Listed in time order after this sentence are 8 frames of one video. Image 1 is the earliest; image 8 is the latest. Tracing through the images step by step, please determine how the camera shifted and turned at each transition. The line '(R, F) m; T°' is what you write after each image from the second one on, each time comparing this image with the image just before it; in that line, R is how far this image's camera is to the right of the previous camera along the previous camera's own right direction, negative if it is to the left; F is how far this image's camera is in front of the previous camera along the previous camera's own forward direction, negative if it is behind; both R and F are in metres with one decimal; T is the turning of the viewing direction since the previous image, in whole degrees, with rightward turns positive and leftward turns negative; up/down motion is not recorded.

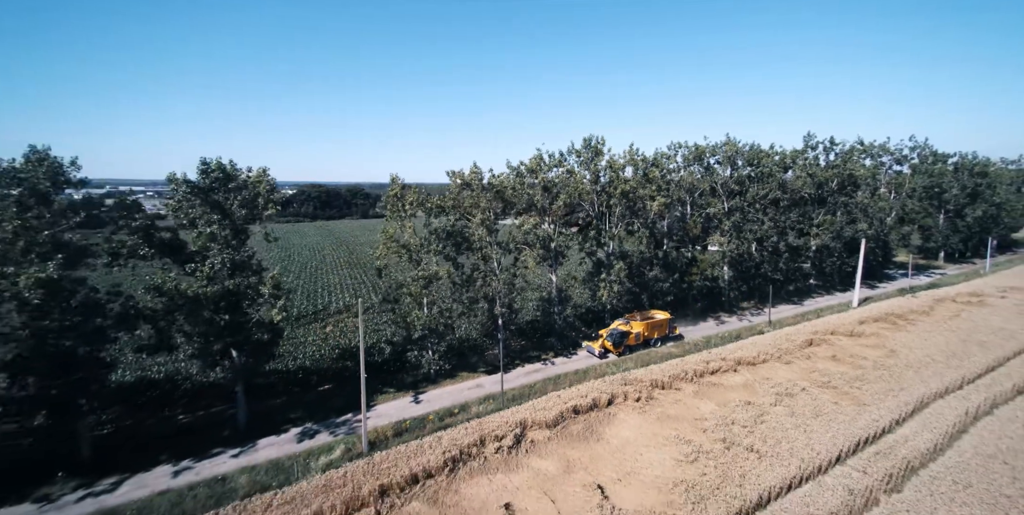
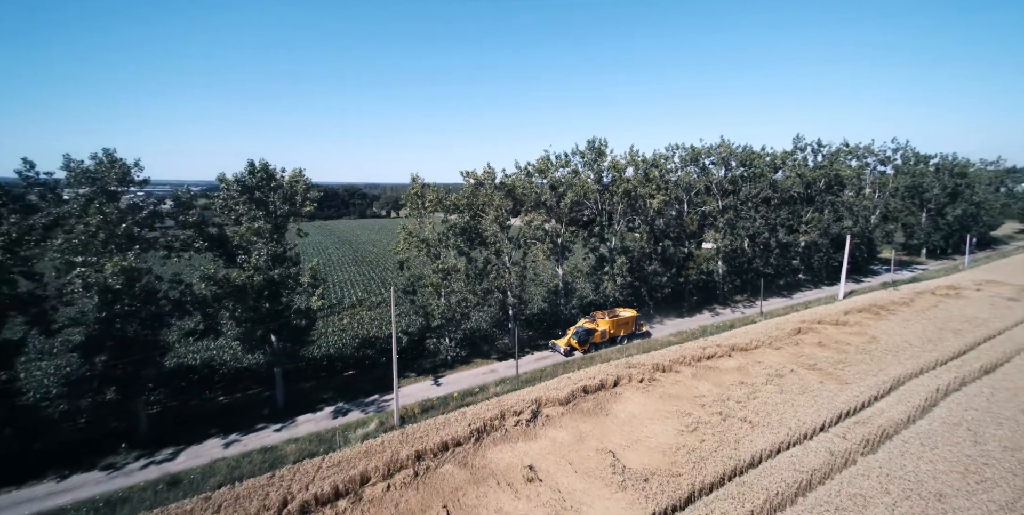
(-0.9, -1.7) m; +1°
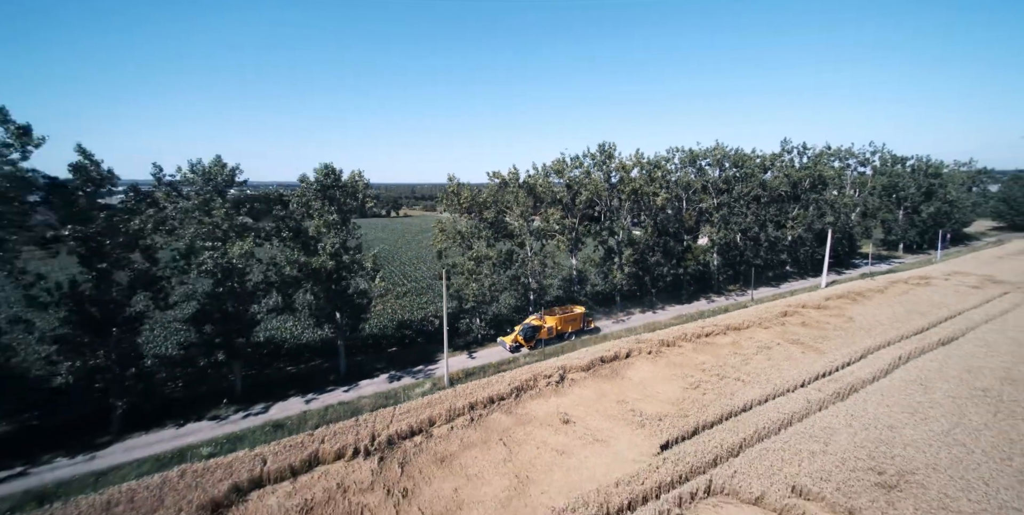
(-1.7, -3.3) m; +1°
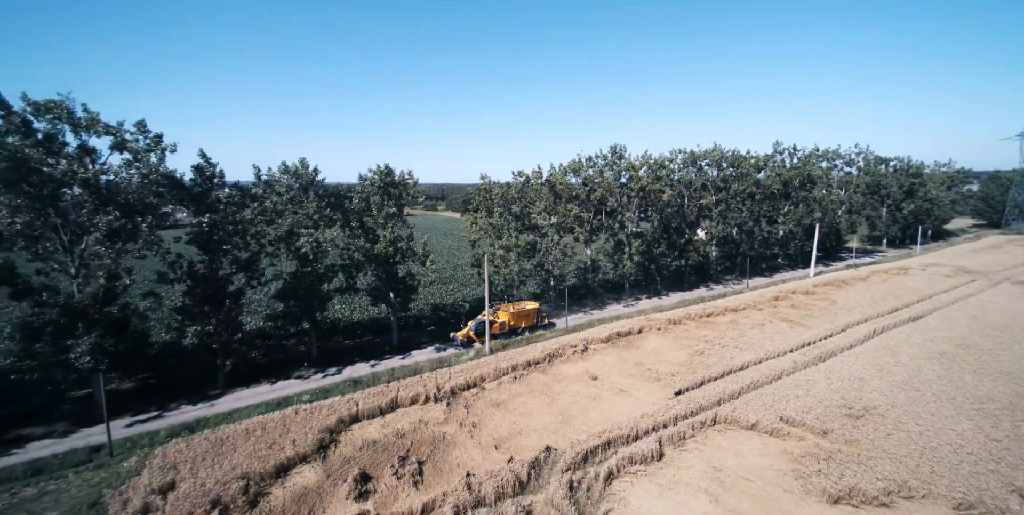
(-1.8, -3.5) m; +1°
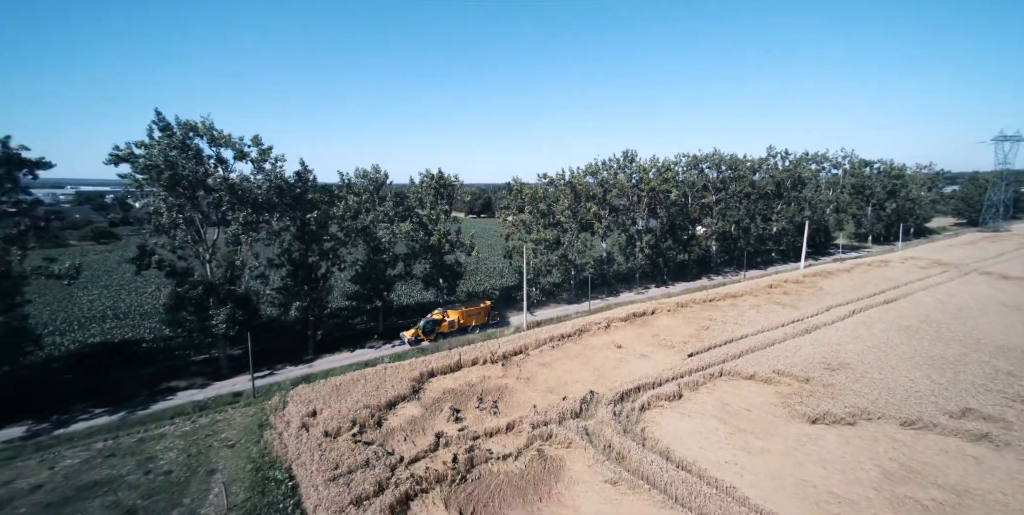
(-2.3, -4.3) m; 0°
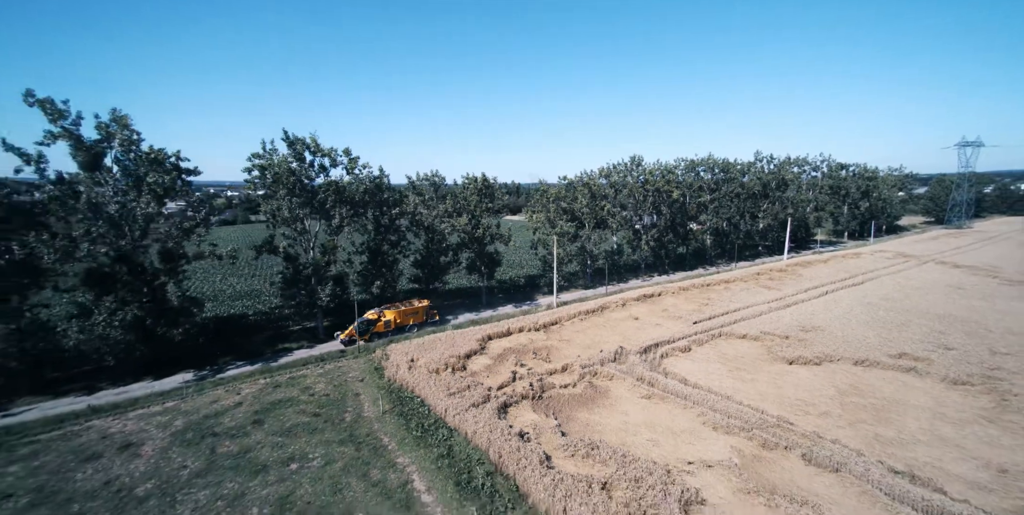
(-3.0, -5.4) m; +1°
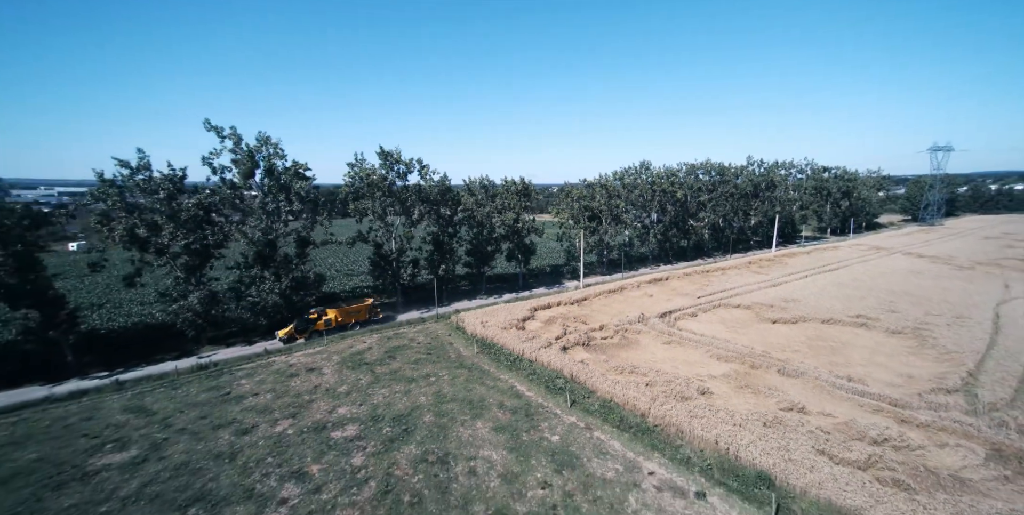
(-3.3, -6.8) m; +1°
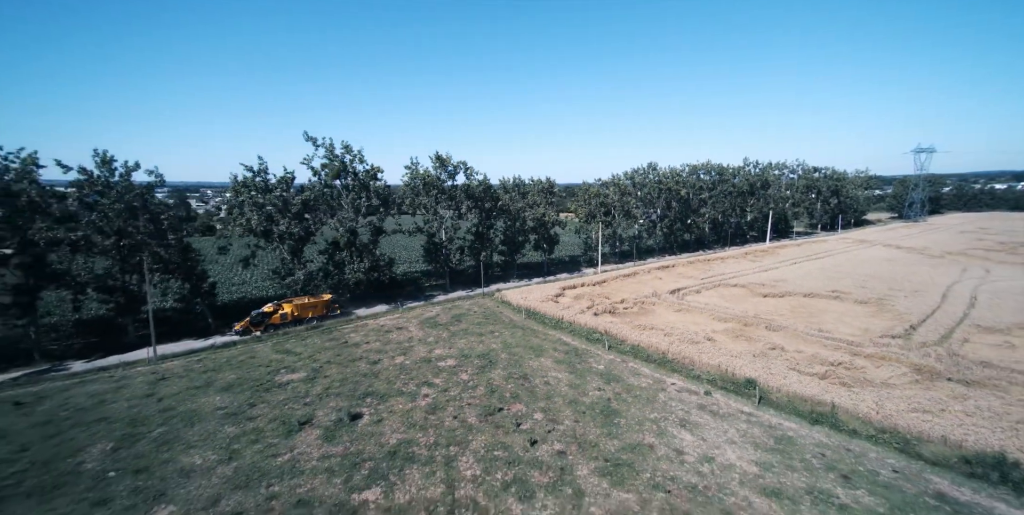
(-2.7, -6.1) m; 0°
